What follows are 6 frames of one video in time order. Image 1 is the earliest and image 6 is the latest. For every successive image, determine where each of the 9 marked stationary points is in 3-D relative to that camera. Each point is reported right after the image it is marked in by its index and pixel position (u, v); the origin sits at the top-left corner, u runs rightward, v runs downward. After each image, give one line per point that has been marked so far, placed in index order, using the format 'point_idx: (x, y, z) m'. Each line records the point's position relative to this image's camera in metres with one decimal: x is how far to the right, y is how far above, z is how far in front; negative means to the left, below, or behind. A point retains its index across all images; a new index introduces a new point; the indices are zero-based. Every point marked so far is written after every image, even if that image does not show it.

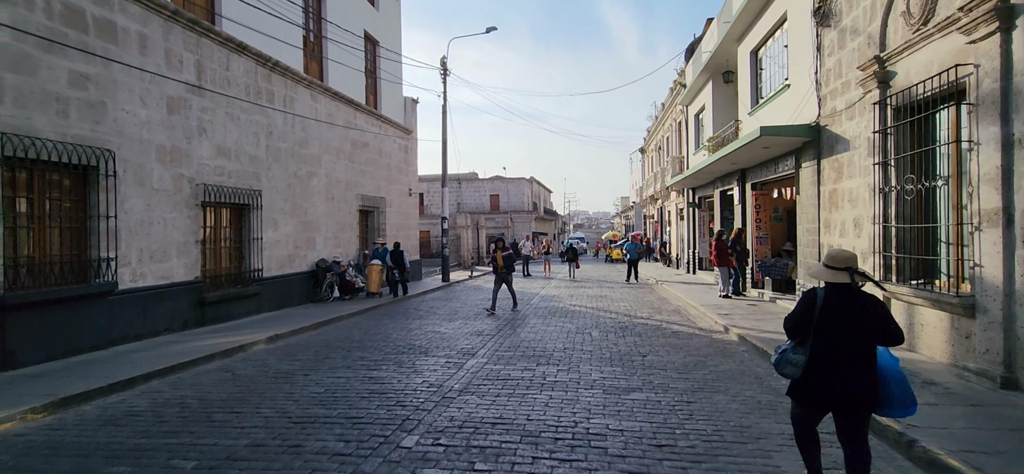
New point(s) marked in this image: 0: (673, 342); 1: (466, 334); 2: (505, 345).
0: (+2.7, -1.8, +9.5) m
1: (-0.9, -1.8, +10.1) m
2: (-0.1, -1.8, +9.2) m
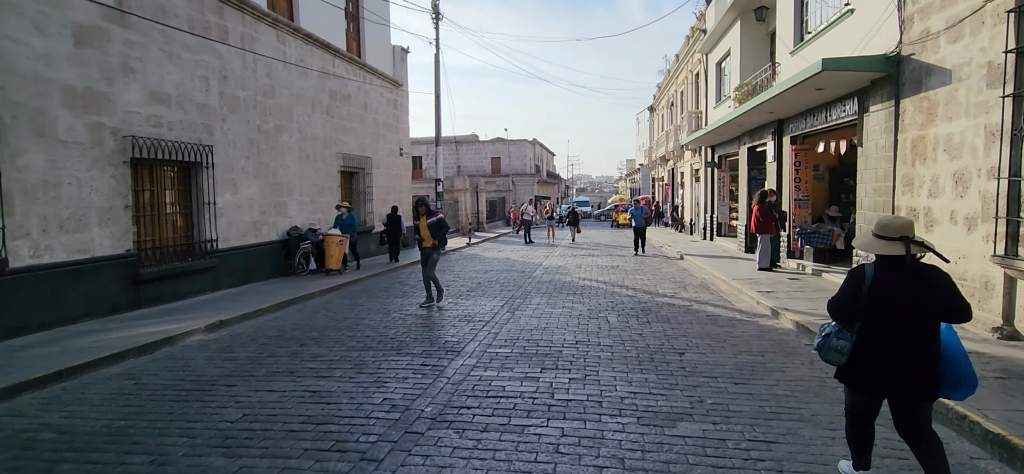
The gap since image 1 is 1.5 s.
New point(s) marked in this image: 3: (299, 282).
0: (+2.7, -1.3, +7.5) m
1: (-0.9, -1.2, +8.2) m
2: (-0.1, -1.3, +7.3) m
3: (-4.7, -1.0, +12.2) m
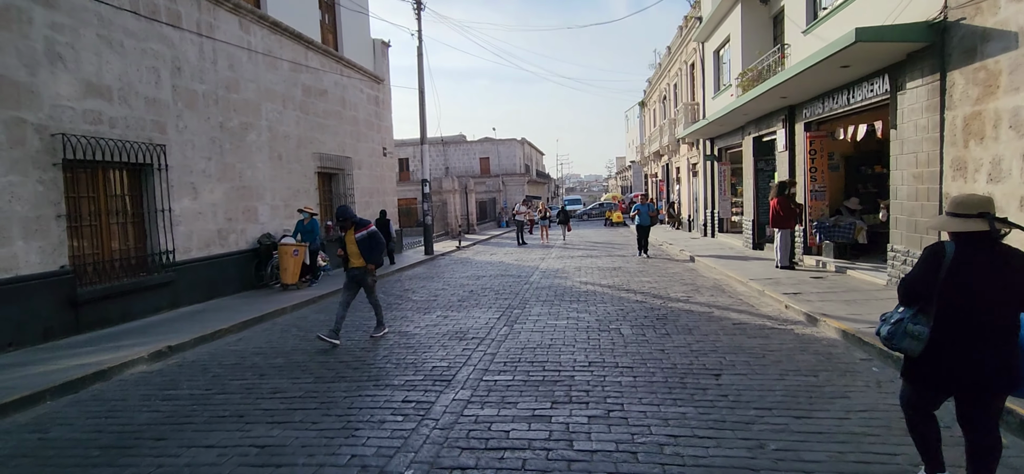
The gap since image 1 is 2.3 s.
0: (+2.7, -1.2, +6.5) m
1: (-0.9, -1.3, +7.1) m
2: (-0.1, -1.3, +6.1) m
3: (-4.8, -1.2, +11.0) m
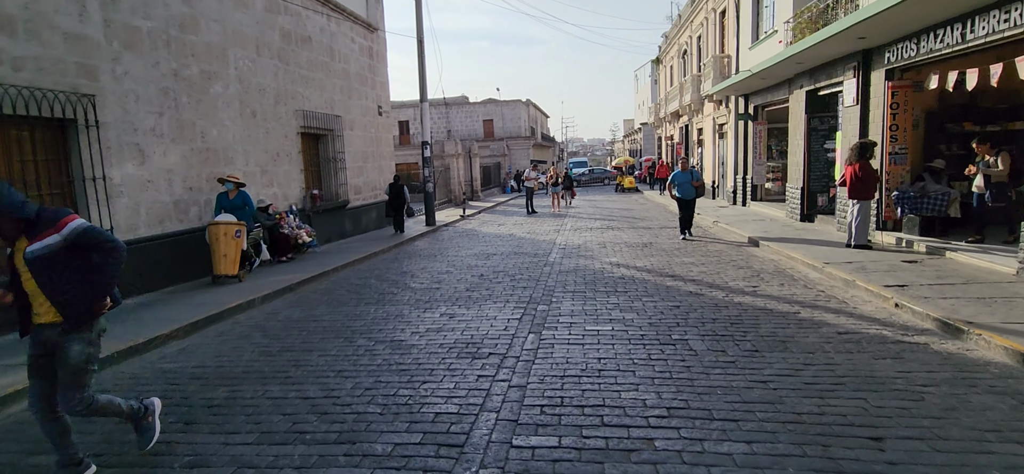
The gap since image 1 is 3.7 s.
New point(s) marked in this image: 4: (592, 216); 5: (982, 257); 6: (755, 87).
0: (+2.9, -1.1, +4.6) m
1: (-0.6, -1.1, +5.2) m
2: (+0.2, -1.2, +4.3) m
3: (-4.5, -0.7, +9.1) m
4: (+2.9, +0.7, +19.7) m
5: (+6.6, -0.3, +7.8) m
6: (+7.5, +4.6, +17.2) m
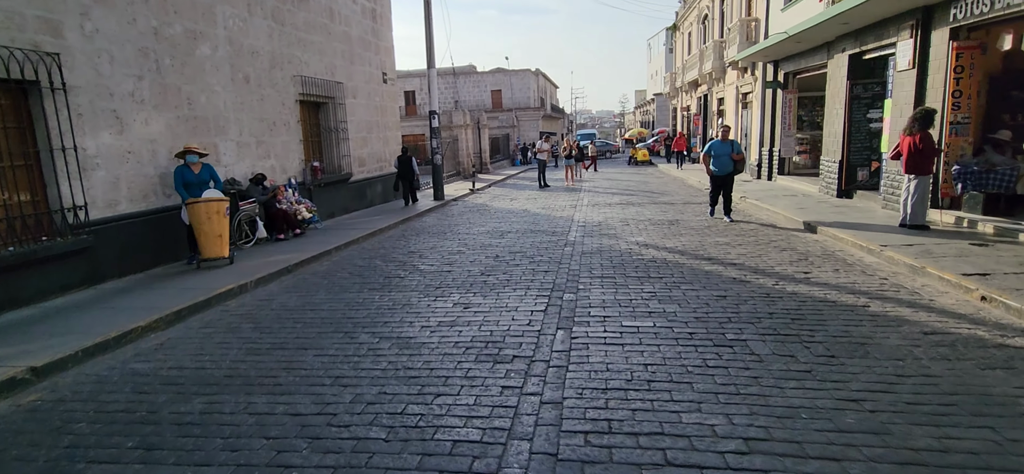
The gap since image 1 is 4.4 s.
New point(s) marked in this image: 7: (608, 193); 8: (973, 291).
0: (+3.2, -1.0, +3.7) m
1: (-0.4, -1.0, +4.4) m
2: (+0.4, -1.1, +3.5) m
3: (-4.2, -0.4, +8.4) m
4: (+3.3, +1.6, +18.8) m
5: (+6.9, 0.0, +6.8) m
6: (+7.9, +5.3, +16.0) m
7: (+3.1, +1.4, +17.7) m
8: (+4.6, -0.5, +5.6) m
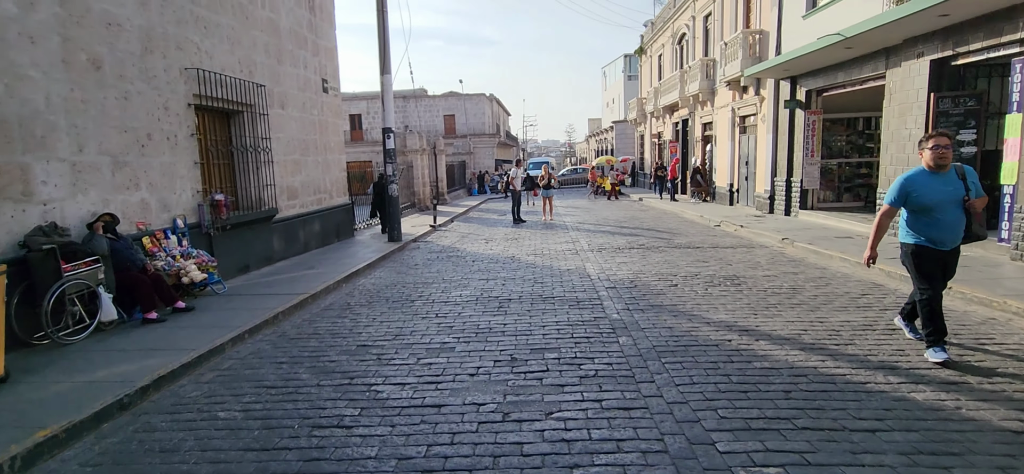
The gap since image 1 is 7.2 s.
0: (+3.9, -1.6, +0.4) m
1: (+0.3, -1.6, +0.8) m
2: (+1.1, -1.7, -0.1) m
3: (-3.9, -1.2, +4.4) m
4: (+2.5, +0.3, +15.5) m
5: (+7.2, -0.7, +3.9) m
6: (+7.4, +4.2, +13.4) m
7: (+2.4, +0.1, +14.4) m
8: (+5.2, -1.2, +2.4) m
